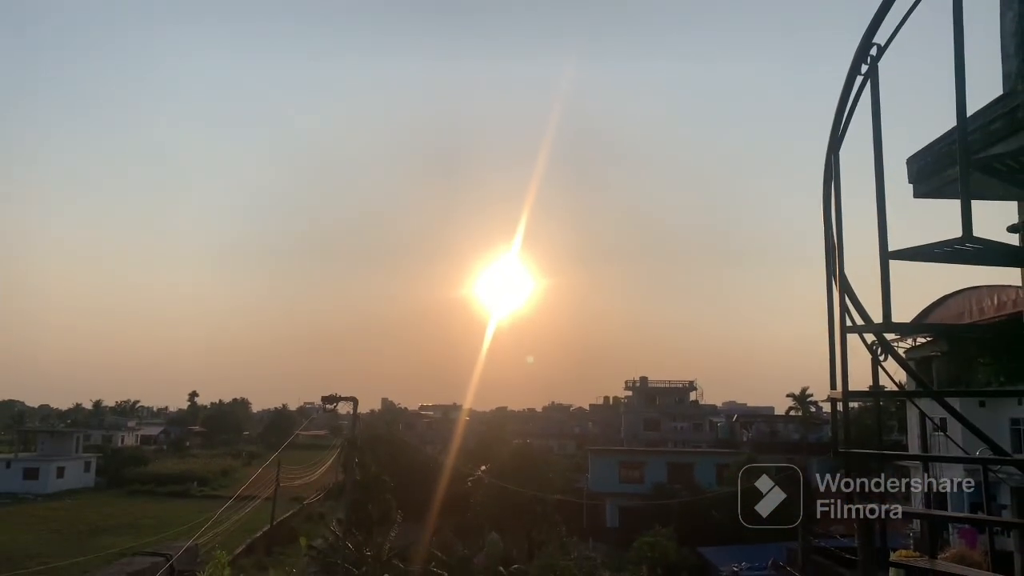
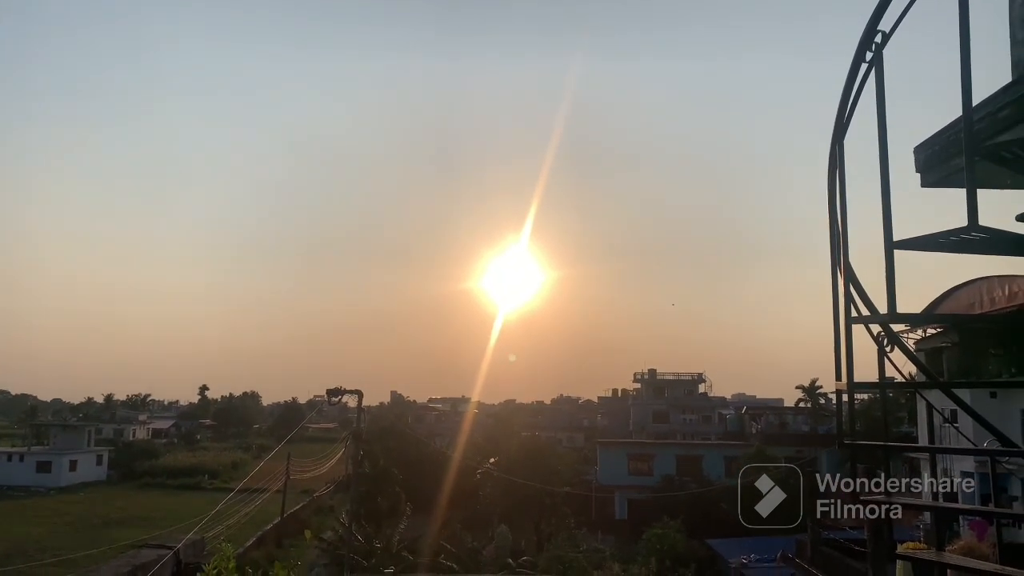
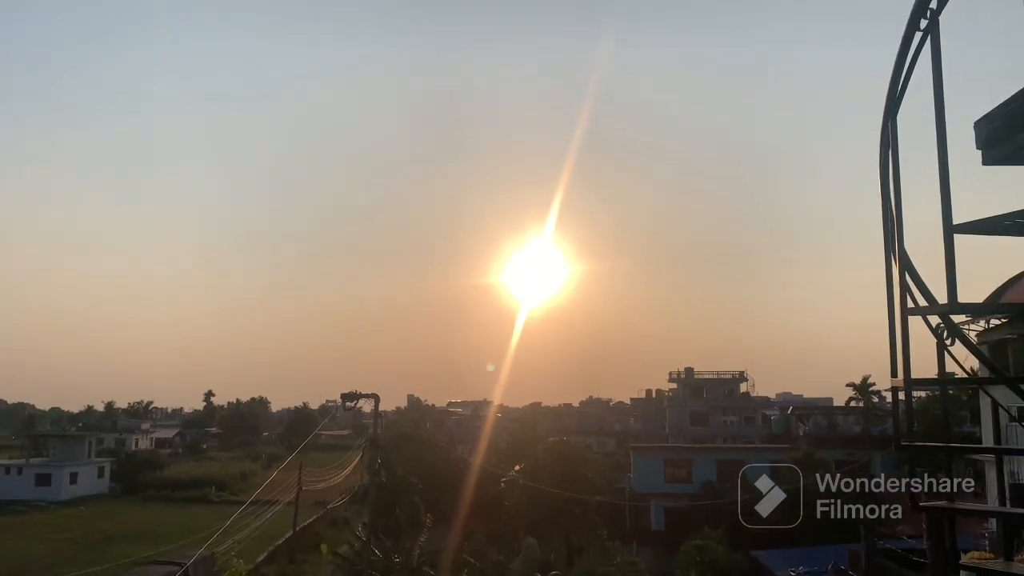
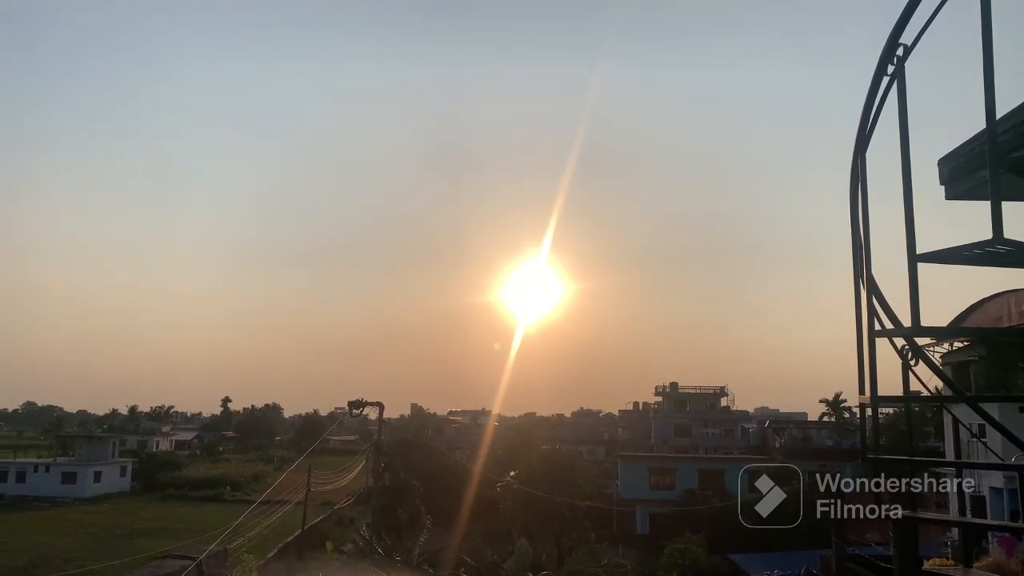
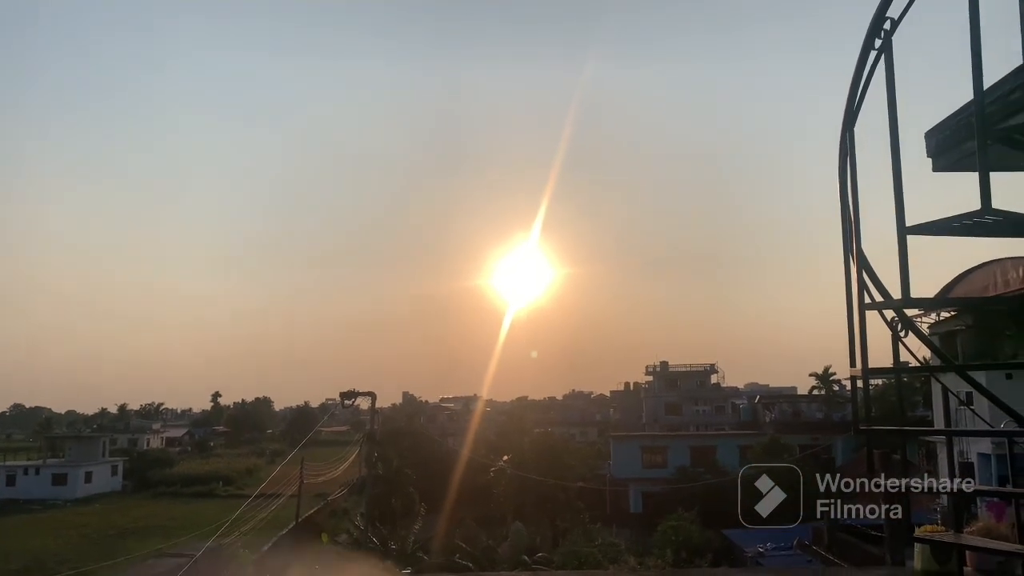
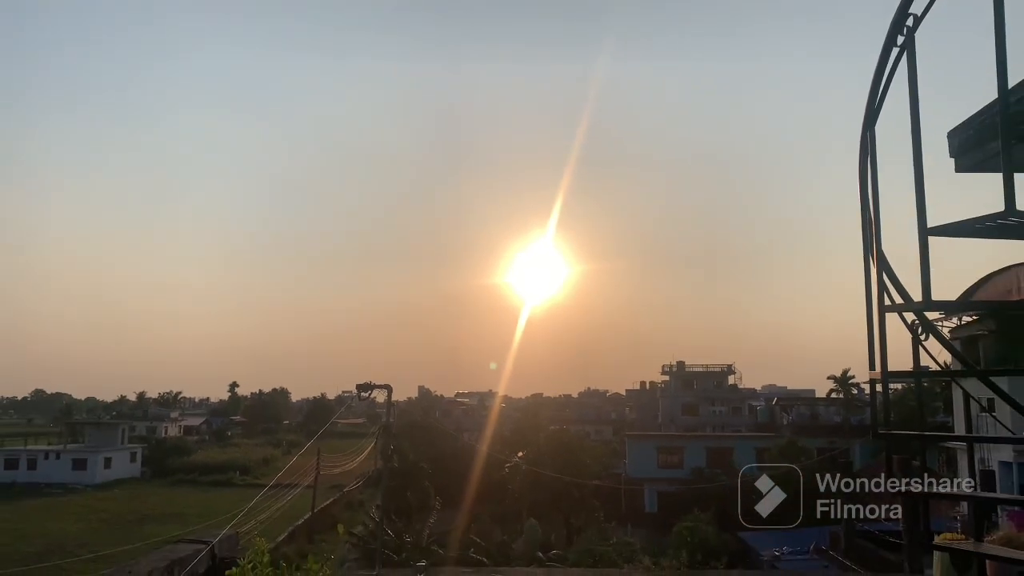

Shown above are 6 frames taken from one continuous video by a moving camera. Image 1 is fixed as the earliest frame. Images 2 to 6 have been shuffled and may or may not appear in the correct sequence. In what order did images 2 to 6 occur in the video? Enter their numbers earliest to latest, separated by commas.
4, 2, 3, 6, 5
